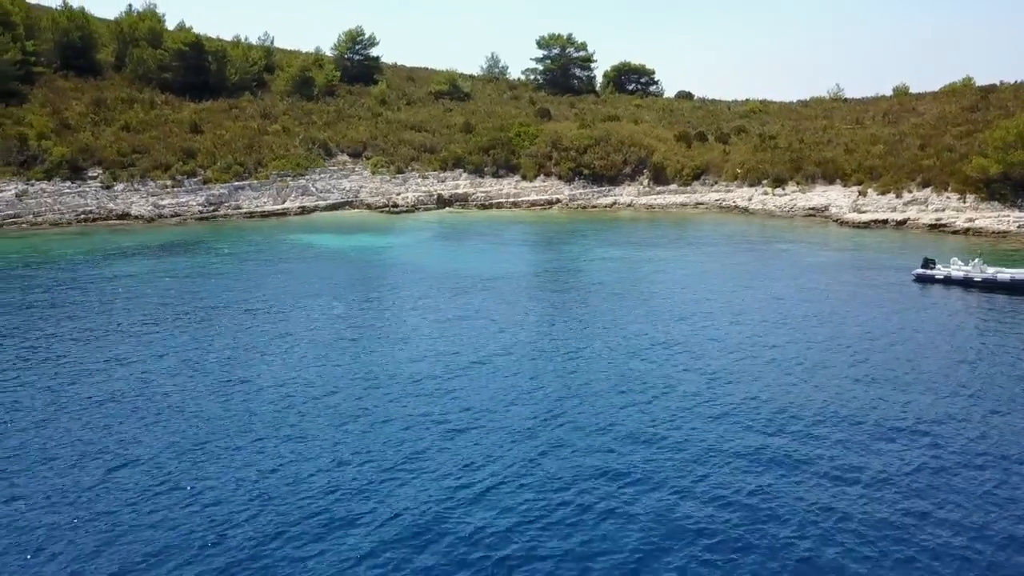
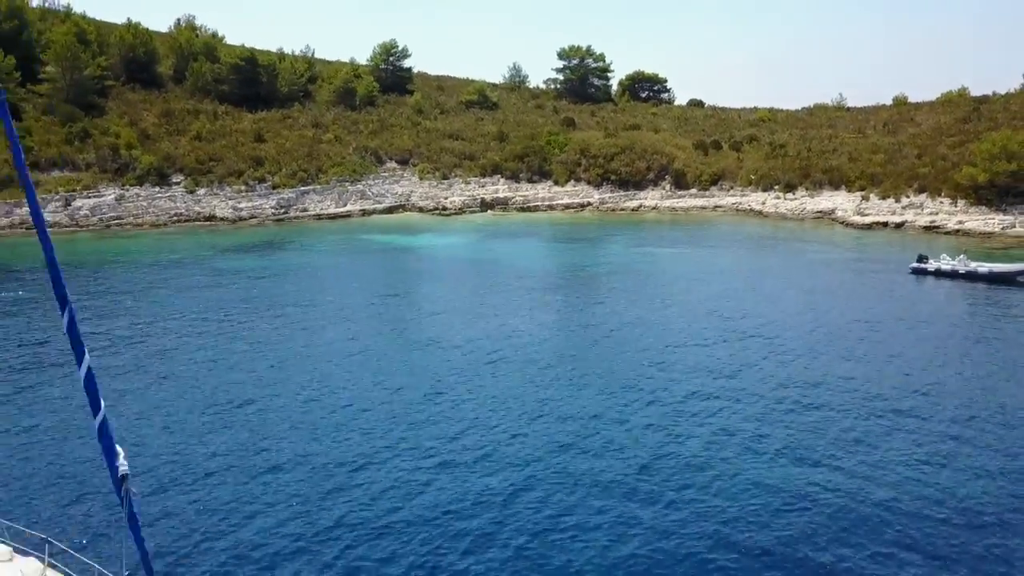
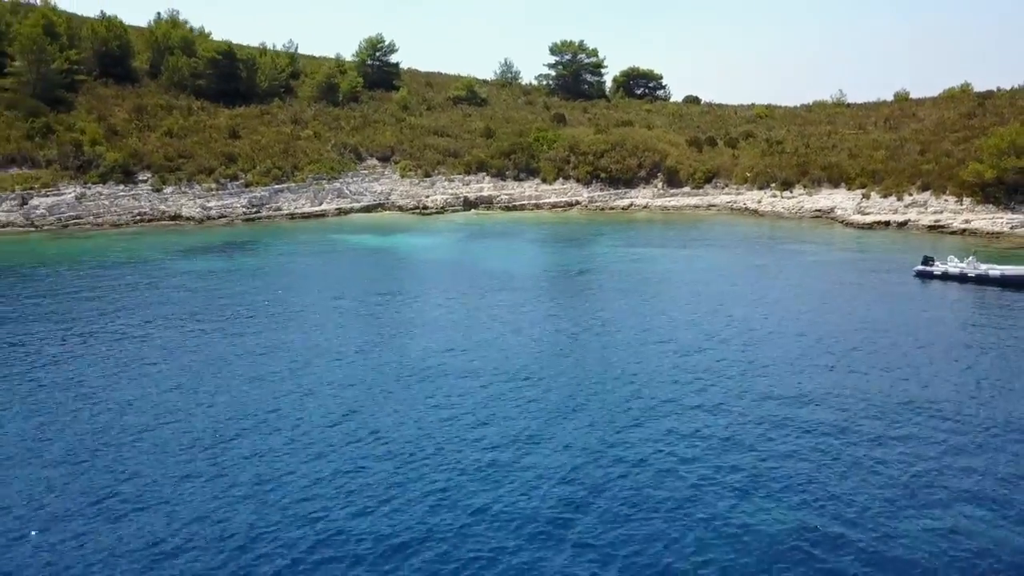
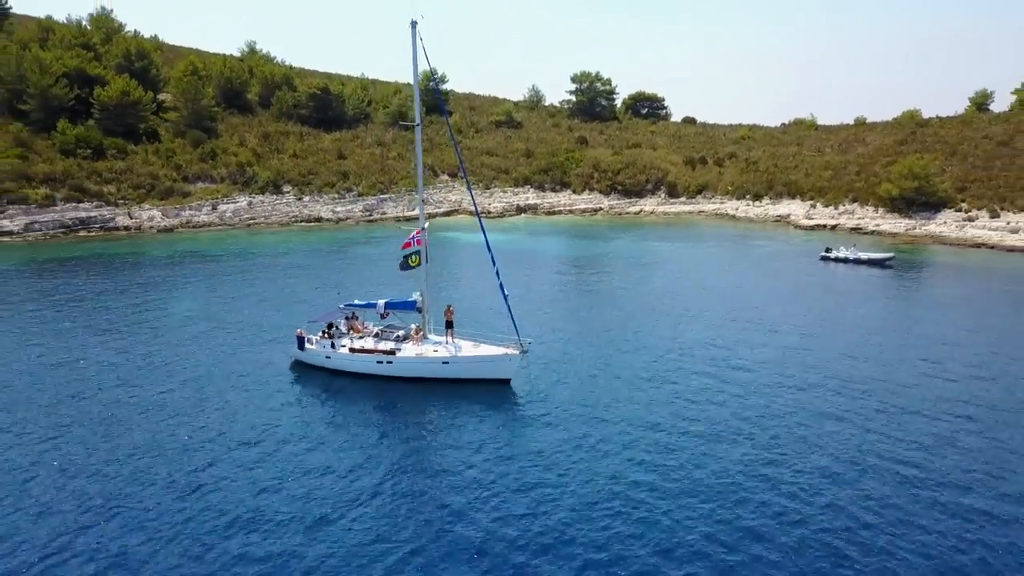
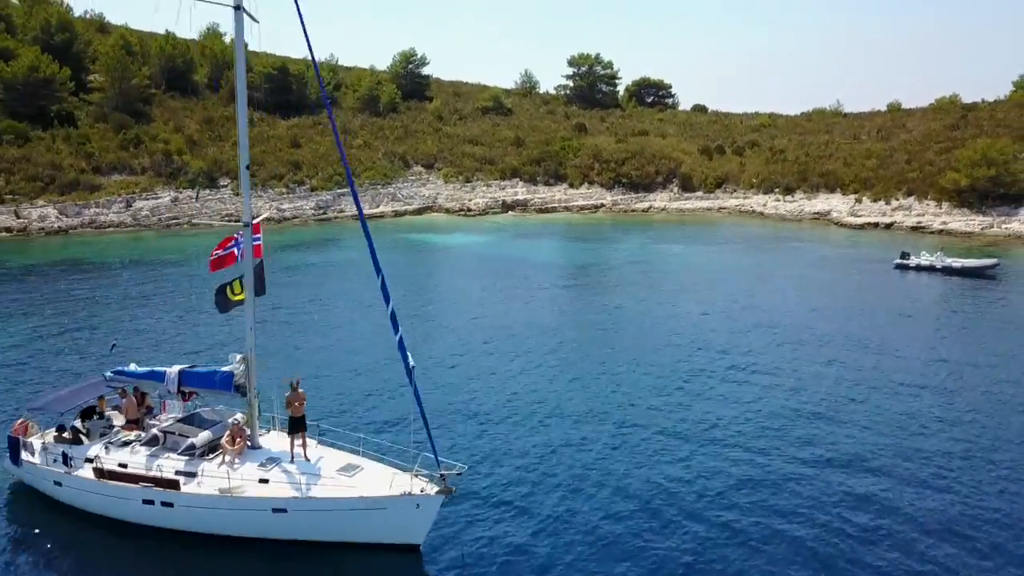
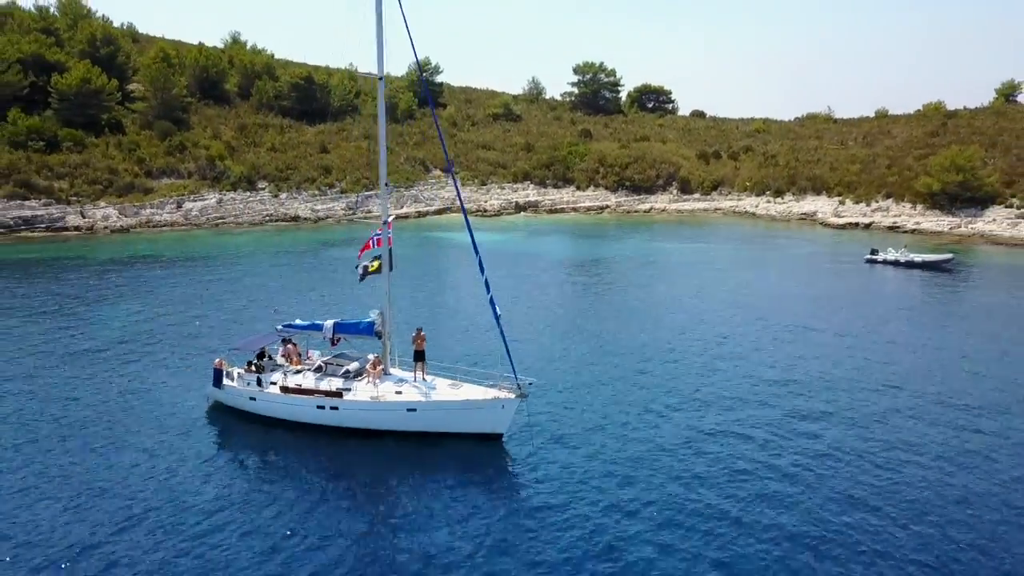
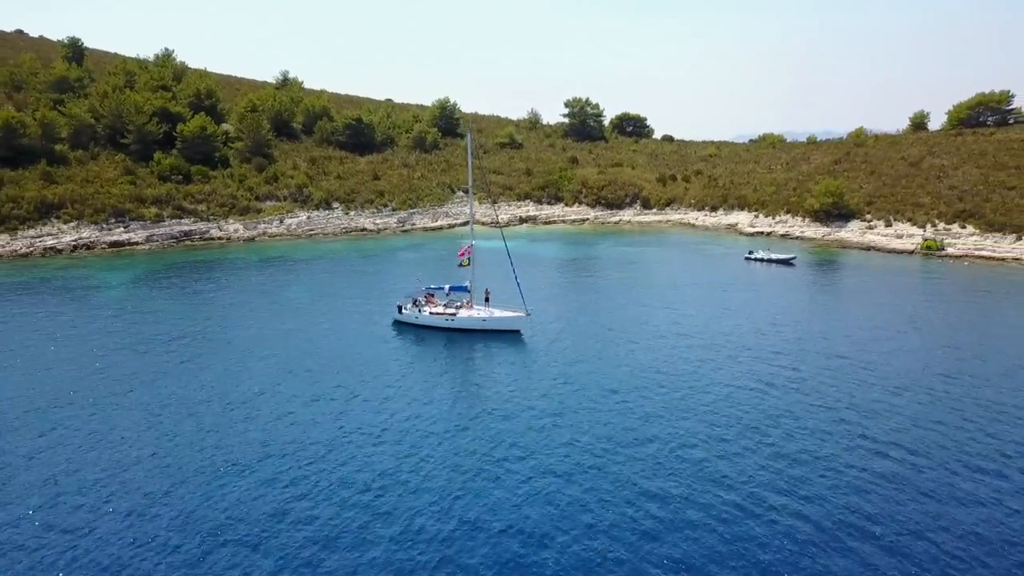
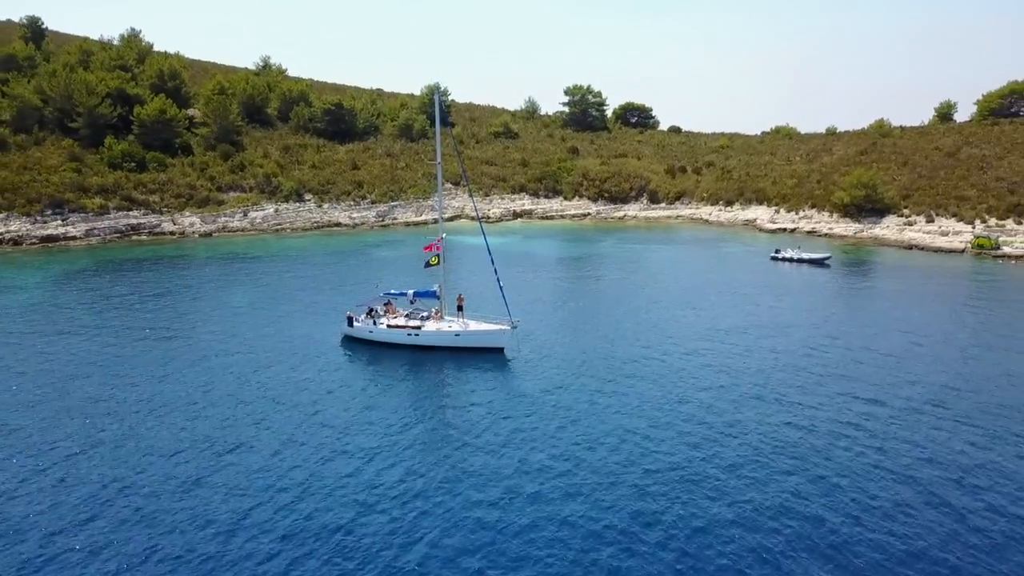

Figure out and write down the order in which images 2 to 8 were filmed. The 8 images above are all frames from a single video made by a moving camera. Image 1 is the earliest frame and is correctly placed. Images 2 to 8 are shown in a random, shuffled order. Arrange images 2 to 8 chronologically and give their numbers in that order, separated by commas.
3, 2, 5, 6, 4, 8, 7
